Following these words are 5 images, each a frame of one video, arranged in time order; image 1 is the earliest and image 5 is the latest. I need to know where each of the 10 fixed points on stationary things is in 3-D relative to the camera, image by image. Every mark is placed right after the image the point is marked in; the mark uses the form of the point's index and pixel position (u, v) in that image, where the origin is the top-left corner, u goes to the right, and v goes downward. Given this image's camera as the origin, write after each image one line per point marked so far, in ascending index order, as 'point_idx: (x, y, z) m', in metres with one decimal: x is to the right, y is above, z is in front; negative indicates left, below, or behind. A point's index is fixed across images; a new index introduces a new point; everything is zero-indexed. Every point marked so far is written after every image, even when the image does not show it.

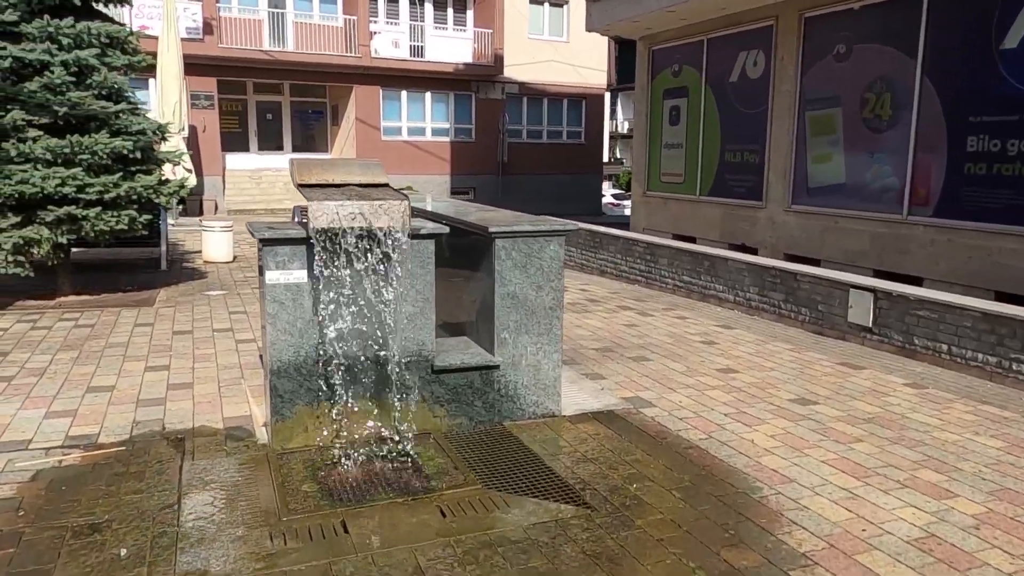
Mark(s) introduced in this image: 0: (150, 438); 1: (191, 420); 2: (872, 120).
0: (-2.2, -0.9, +4.8) m
1: (-2.1, -0.9, +5.1) m
2: (+5.0, +2.3, +10.6) m
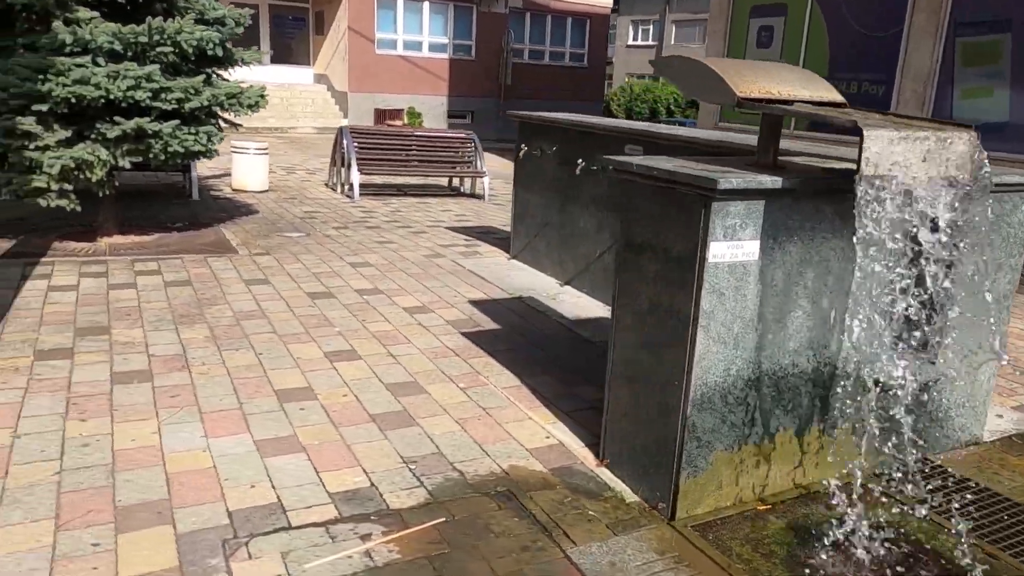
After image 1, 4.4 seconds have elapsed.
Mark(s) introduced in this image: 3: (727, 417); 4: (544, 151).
0: (-0.2, -0.8, +3.0) m
1: (-0.1, -0.7, +3.4) m
2: (+6.5, +2.8, +9.2) m
3: (+0.8, -0.5, +2.9) m
4: (+0.3, +1.2, +6.5) m
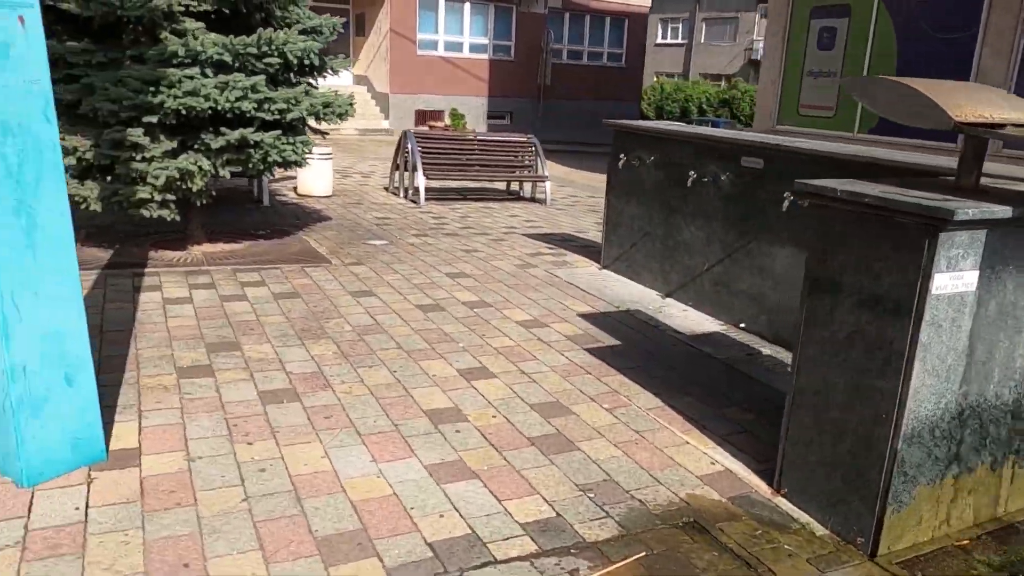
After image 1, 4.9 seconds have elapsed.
0: (+0.5, -0.9, +3.0) m
1: (+0.6, -0.8, +3.3) m
2: (+7.4, +2.7, +9.0) m
3: (+1.6, -0.6, +2.8) m
4: (+1.1, +1.1, +6.4) m
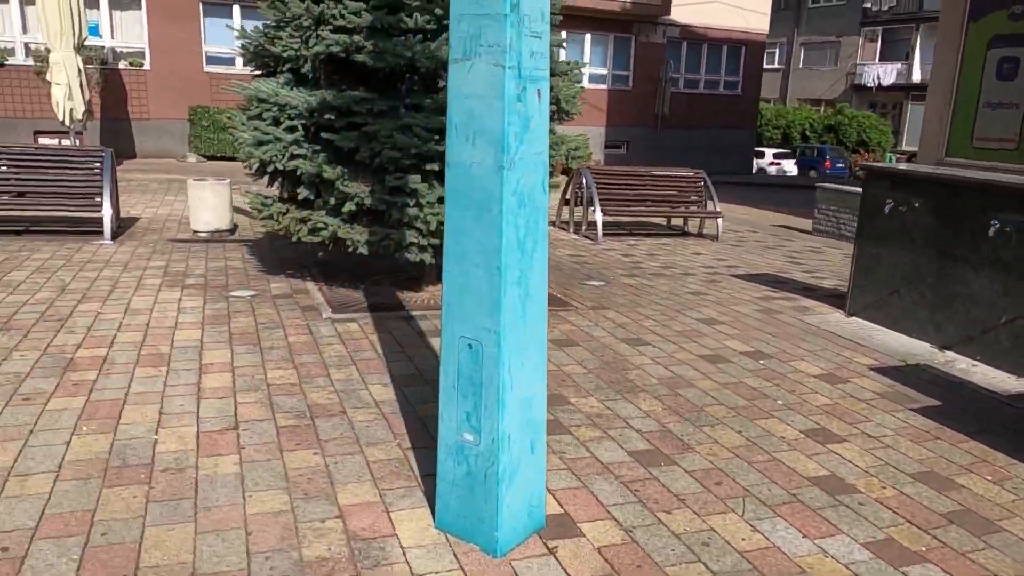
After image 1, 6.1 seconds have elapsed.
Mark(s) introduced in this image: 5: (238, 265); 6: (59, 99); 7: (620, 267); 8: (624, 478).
0: (+2.3, -1.2, +2.7) m
1: (+2.4, -1.1, +3.1) m
2: (+9.8, +2.2, +8.2) m
3: (+3.3, -0.9, +2.5) m
4: (+3.2, +0.7, +6.2) m
5: (-2.8, +0.2, +7.9) m
6: (-8.9, +3.7, +15.0) m
7: (+1.3, +0.2, +8.9) m
8: (+0.5, -0.9, +3.6) m
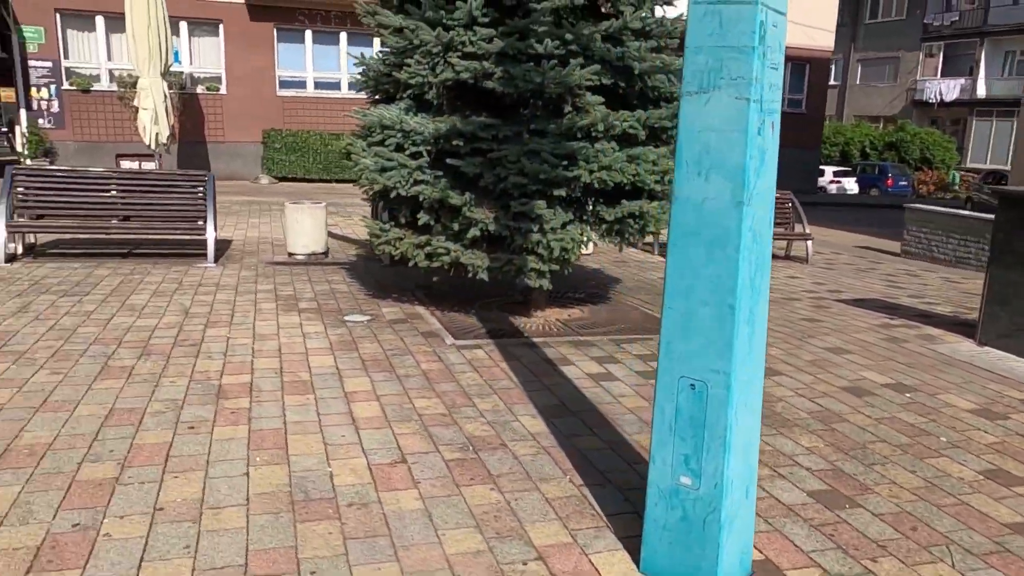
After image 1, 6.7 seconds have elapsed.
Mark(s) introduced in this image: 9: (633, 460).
0: (+3.1, -1.4, +2.5) m
1: (+3.2, -1.3, +2.8) m
2: (+10.9, +1.9, +7.6) m
3: (+4.1, -1.0, +2.2) m
4: (+4.2, +0.4, +5.9) m
5: (-1.7, 0.0, +7.9) m
6: (-7.4, +3.3, +15.5) m
7: (+2.4, 0.0, +8.8) m
8: (+1.4, -1.1, +3.4) m
9: (+0.6, -0.9, +4.0) m
